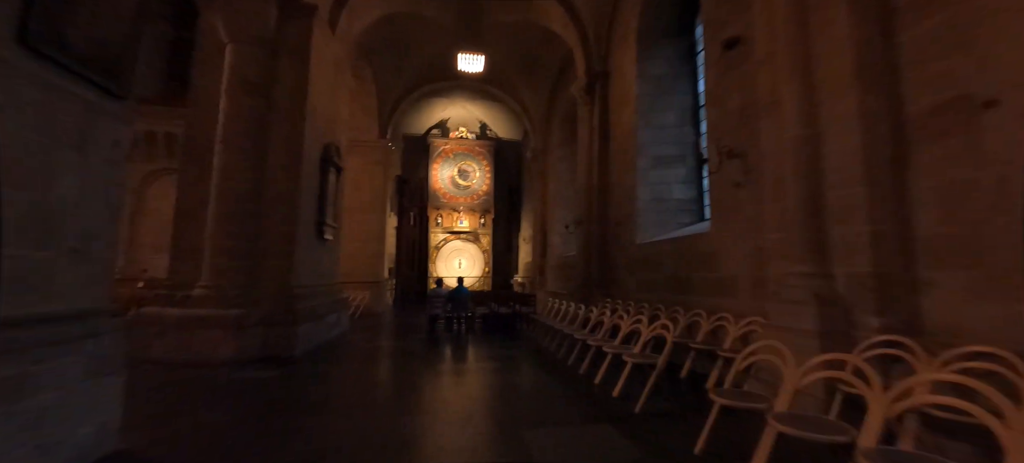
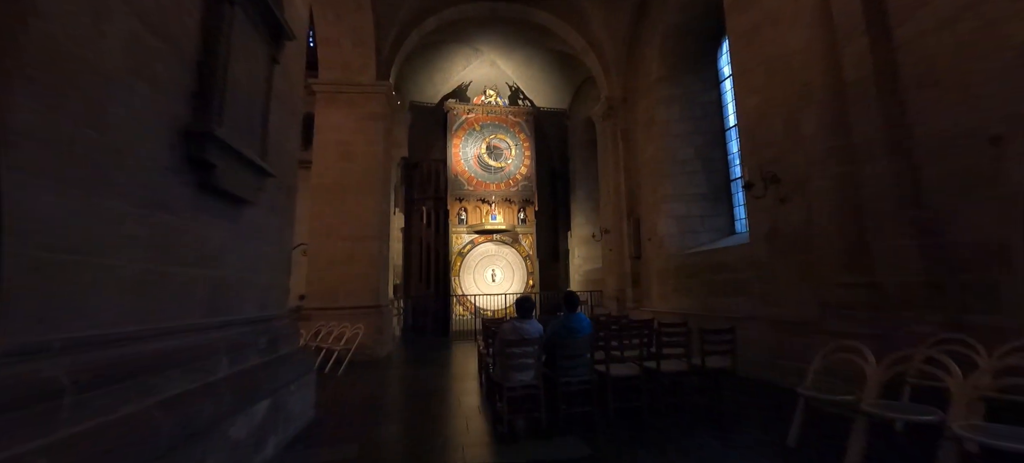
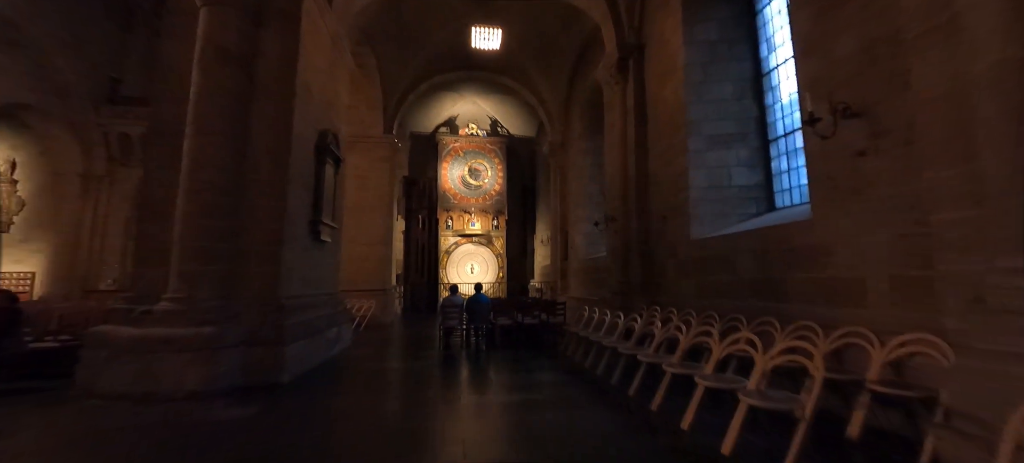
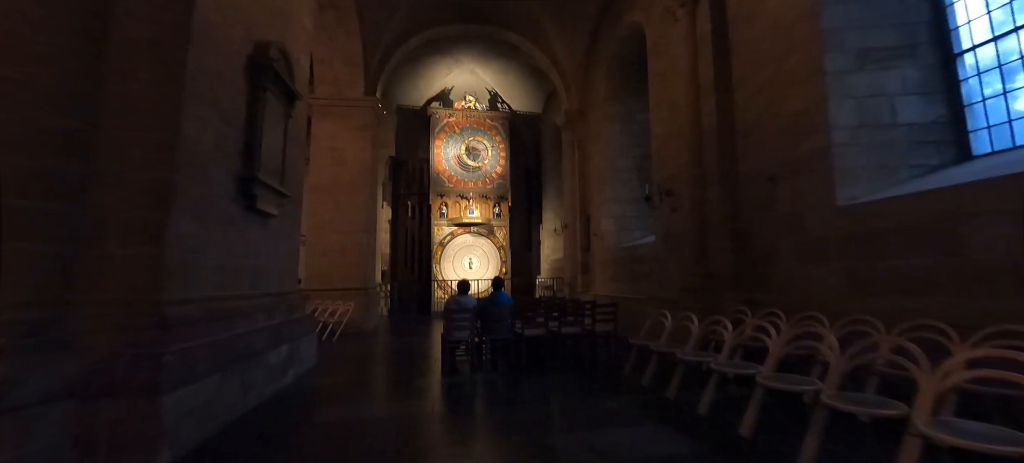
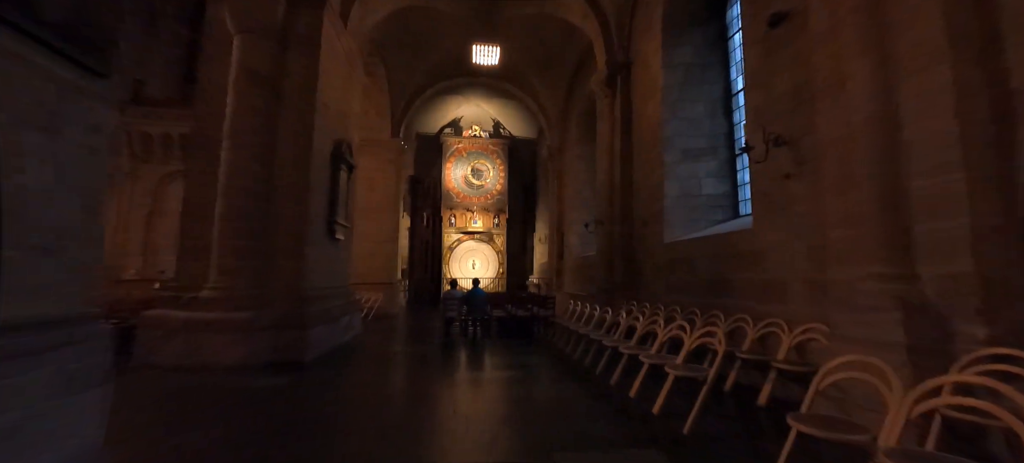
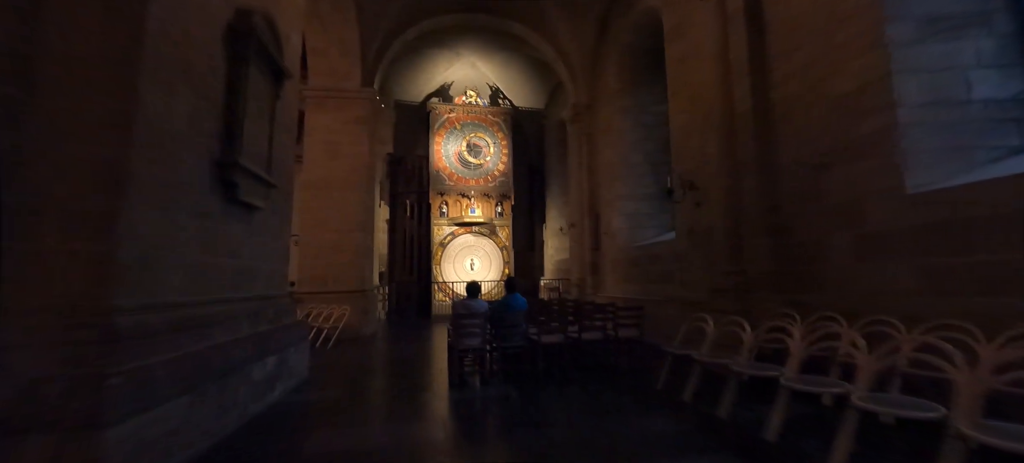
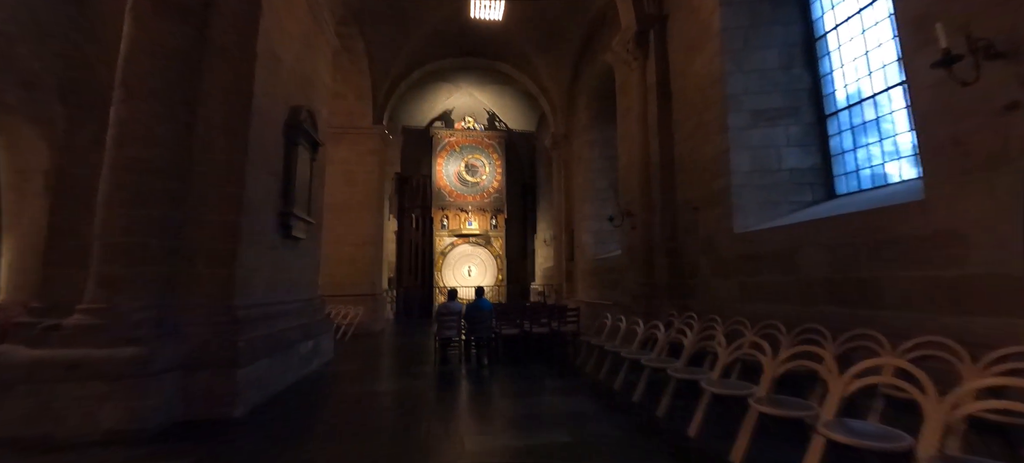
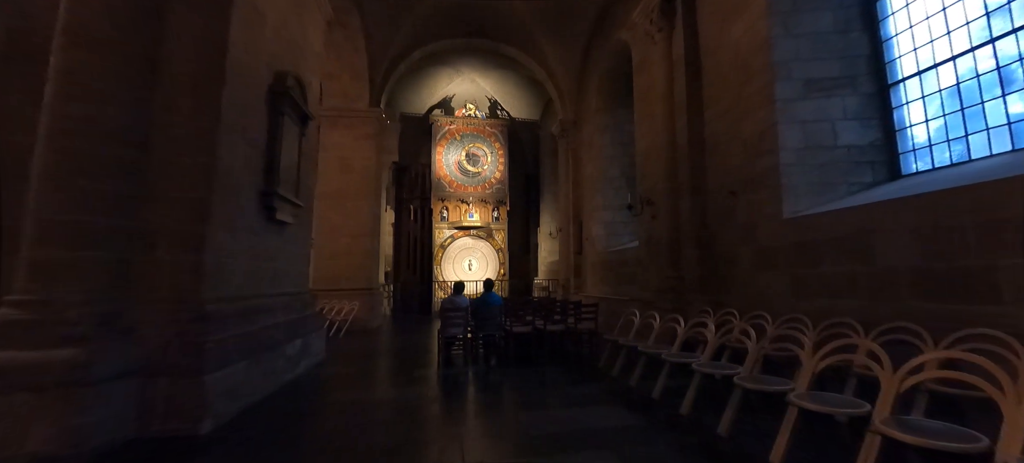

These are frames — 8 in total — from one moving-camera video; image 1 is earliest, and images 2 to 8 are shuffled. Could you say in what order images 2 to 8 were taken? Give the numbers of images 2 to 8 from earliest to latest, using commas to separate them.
5, 3, 7, 8, 4, 6, 2
